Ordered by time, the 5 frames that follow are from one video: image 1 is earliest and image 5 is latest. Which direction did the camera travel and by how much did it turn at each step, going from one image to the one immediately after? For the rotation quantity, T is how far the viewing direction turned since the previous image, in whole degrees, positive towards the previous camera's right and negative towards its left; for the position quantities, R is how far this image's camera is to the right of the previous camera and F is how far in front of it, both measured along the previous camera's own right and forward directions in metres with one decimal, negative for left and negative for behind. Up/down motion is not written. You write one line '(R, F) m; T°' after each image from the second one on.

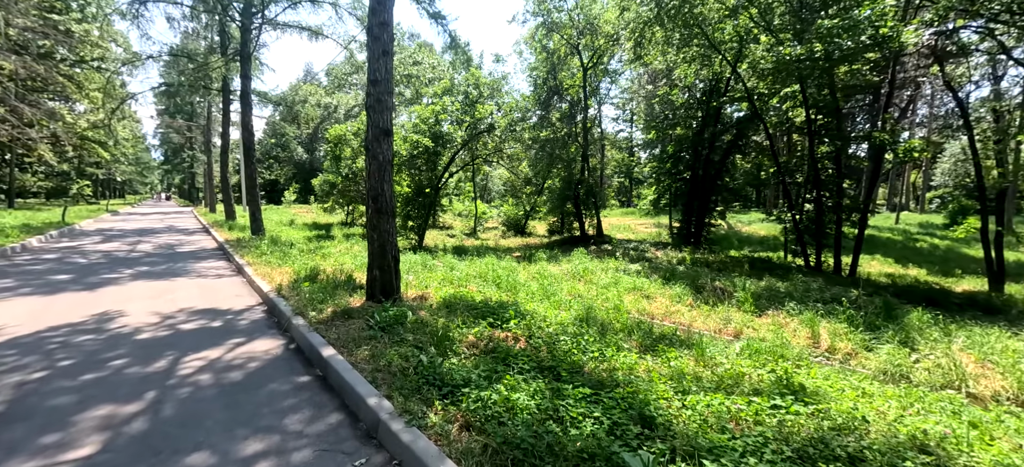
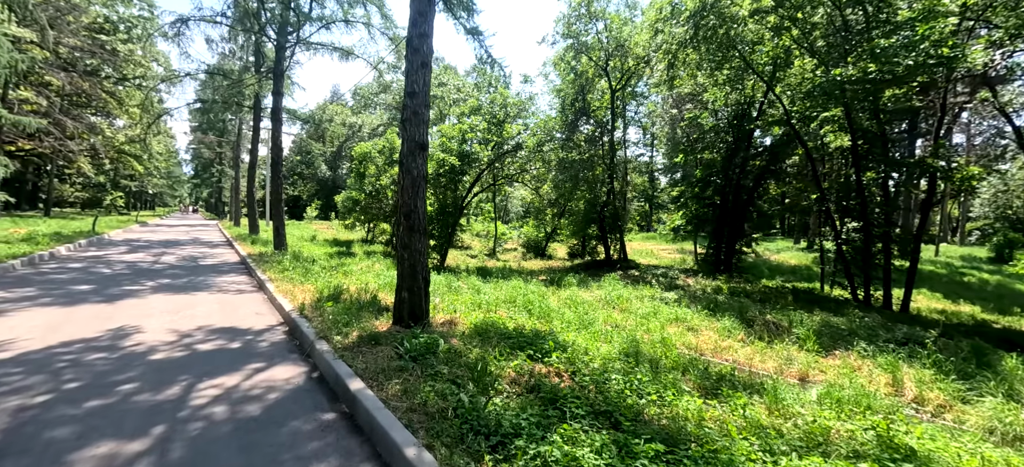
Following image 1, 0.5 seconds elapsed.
(-0.3, +0.4) m; -2°
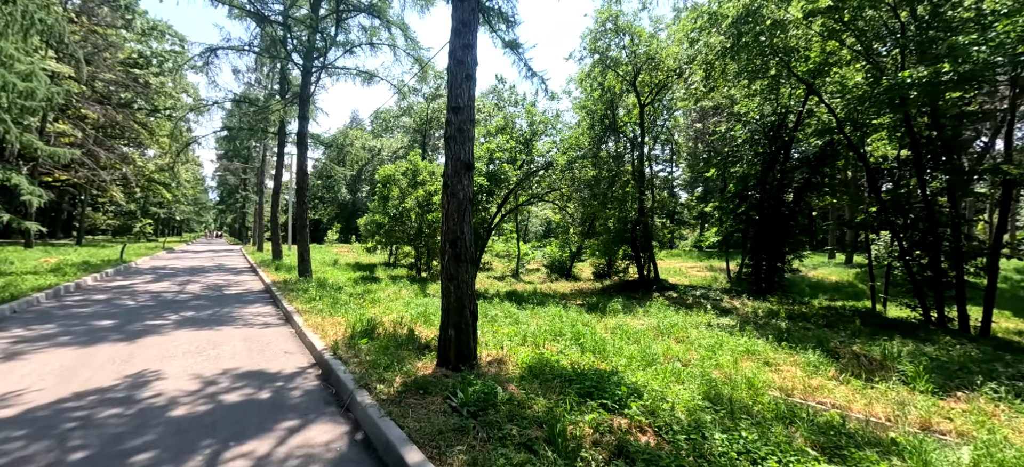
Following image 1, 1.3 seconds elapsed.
(-0.5, +0.6) m; -2°
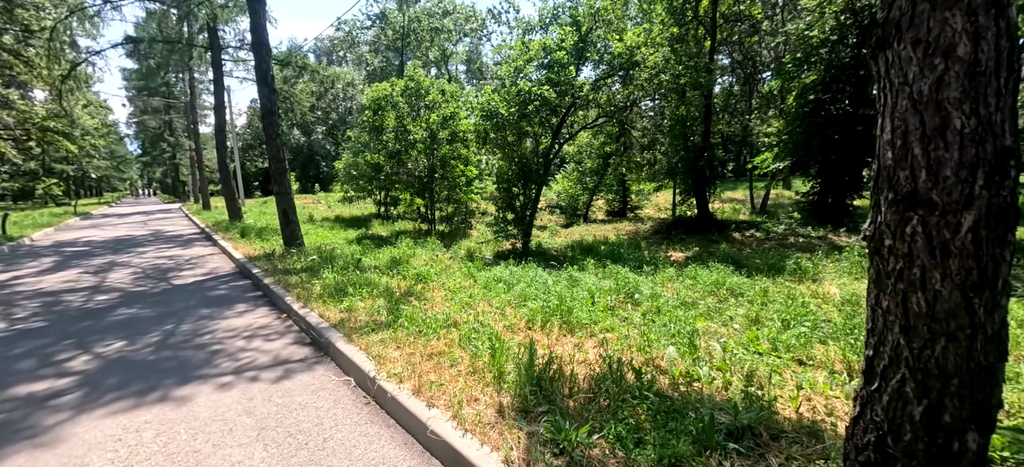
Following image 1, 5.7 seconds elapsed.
(-2.4, +3.4) m; +6°
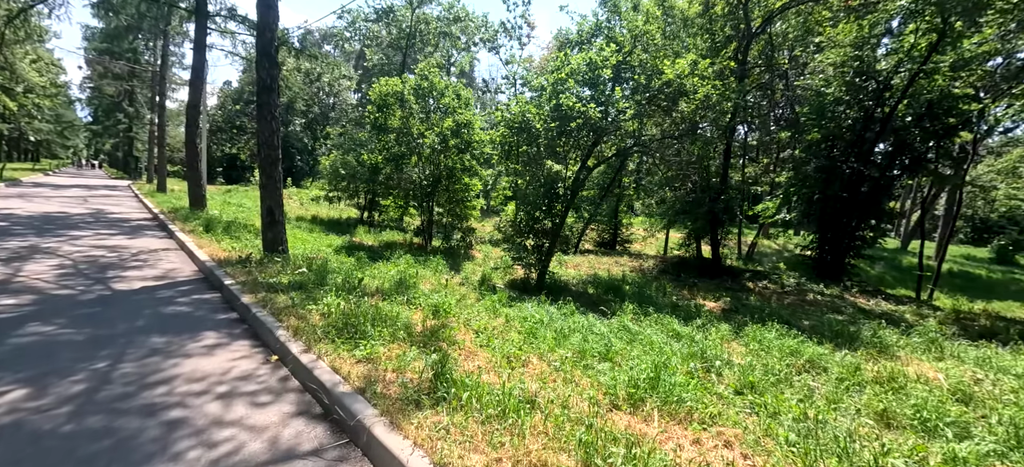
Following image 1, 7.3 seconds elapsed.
(-1.0, +1.1) m; +4°
